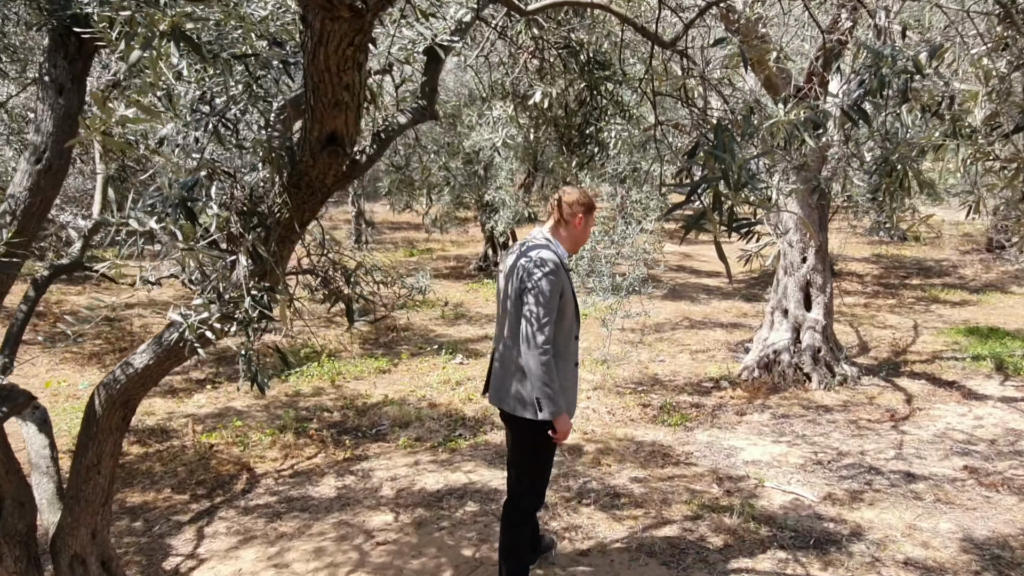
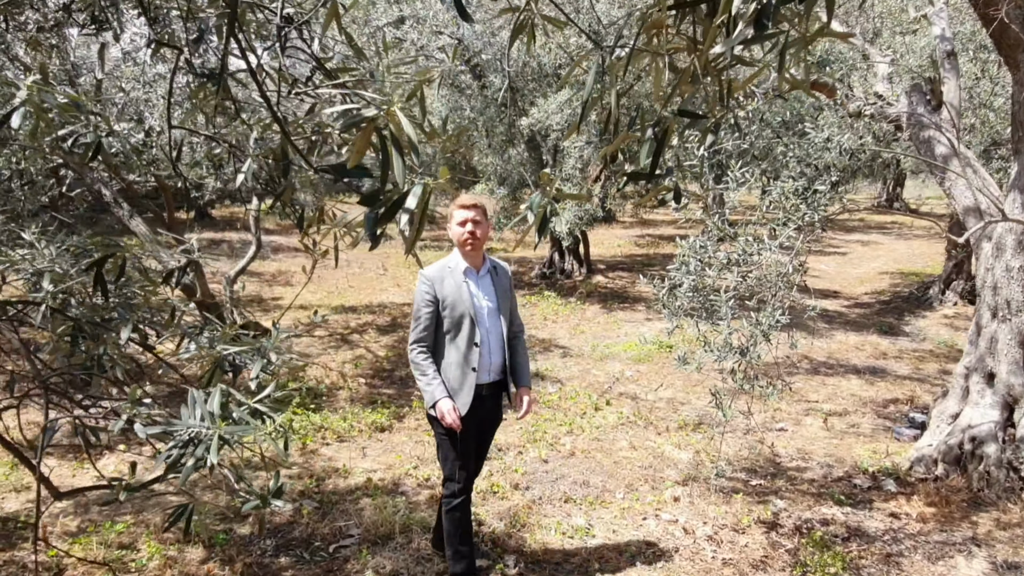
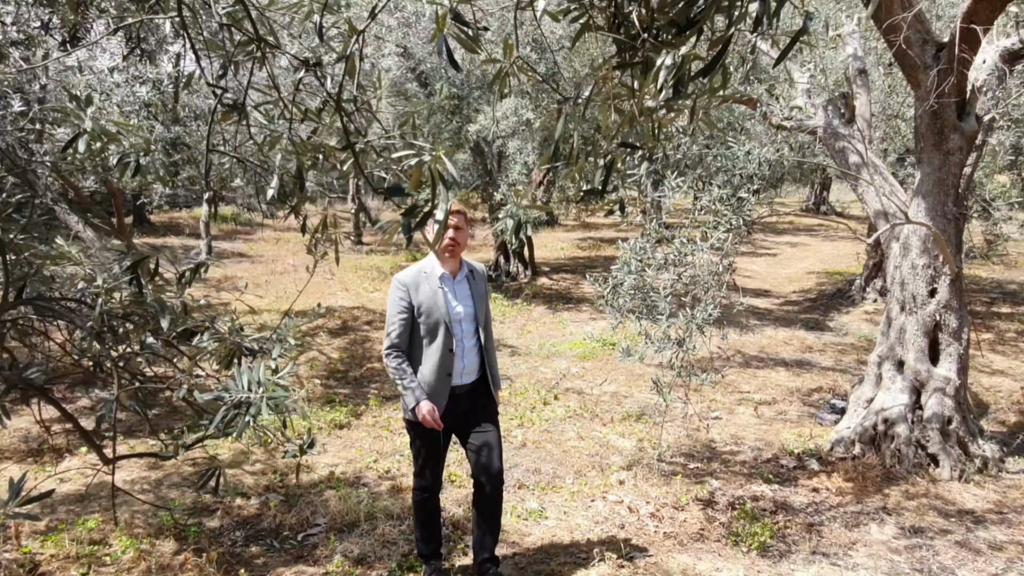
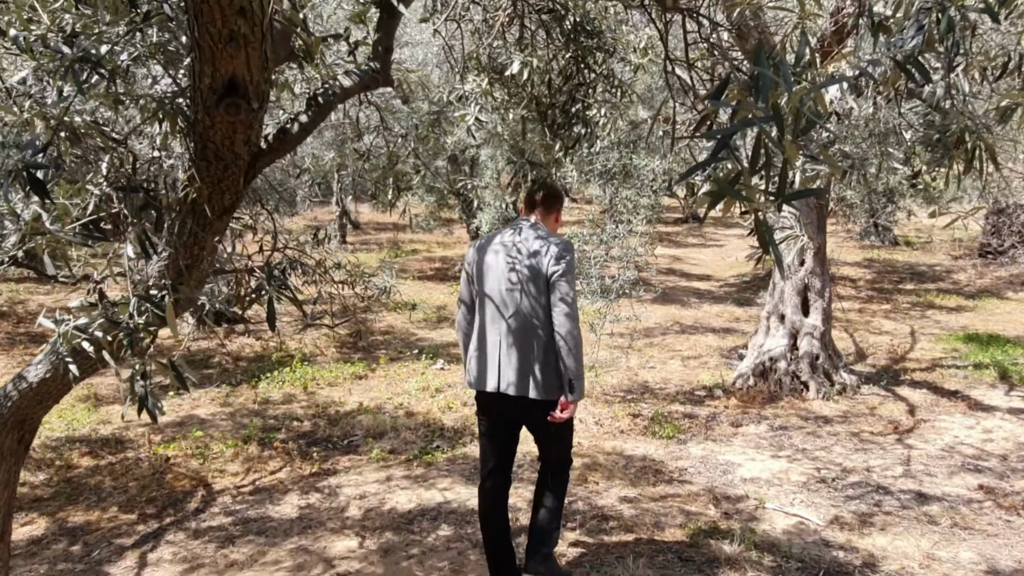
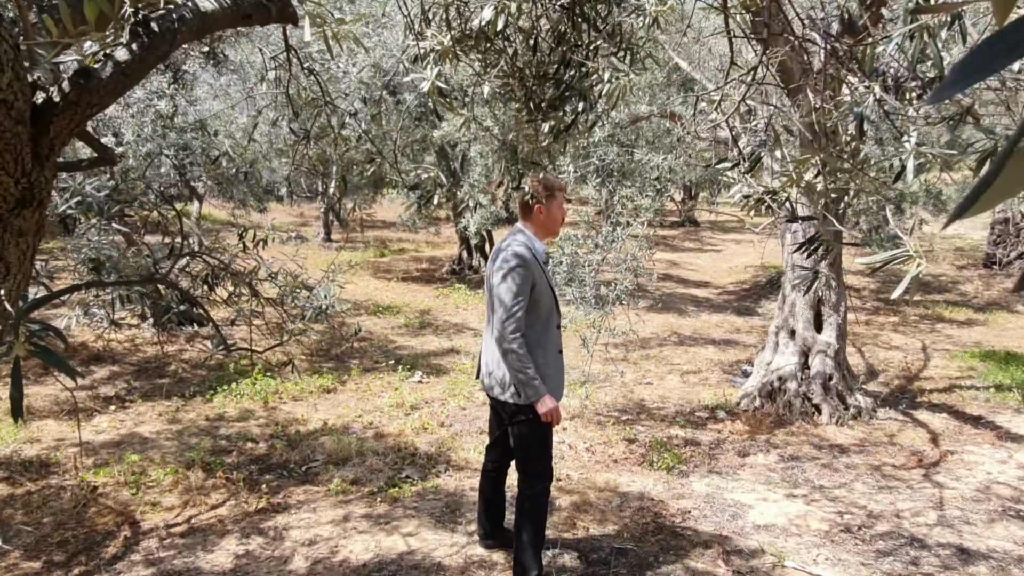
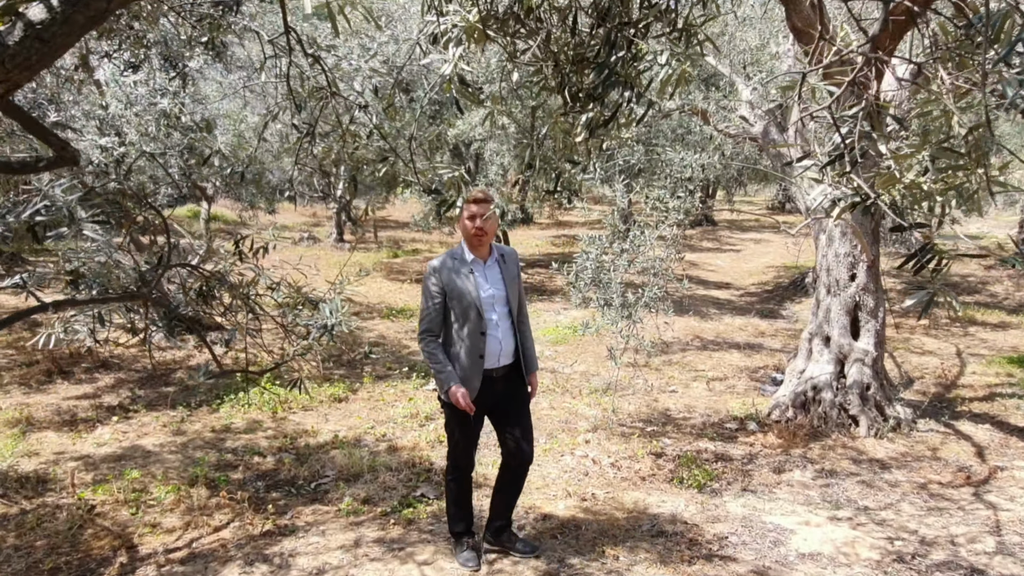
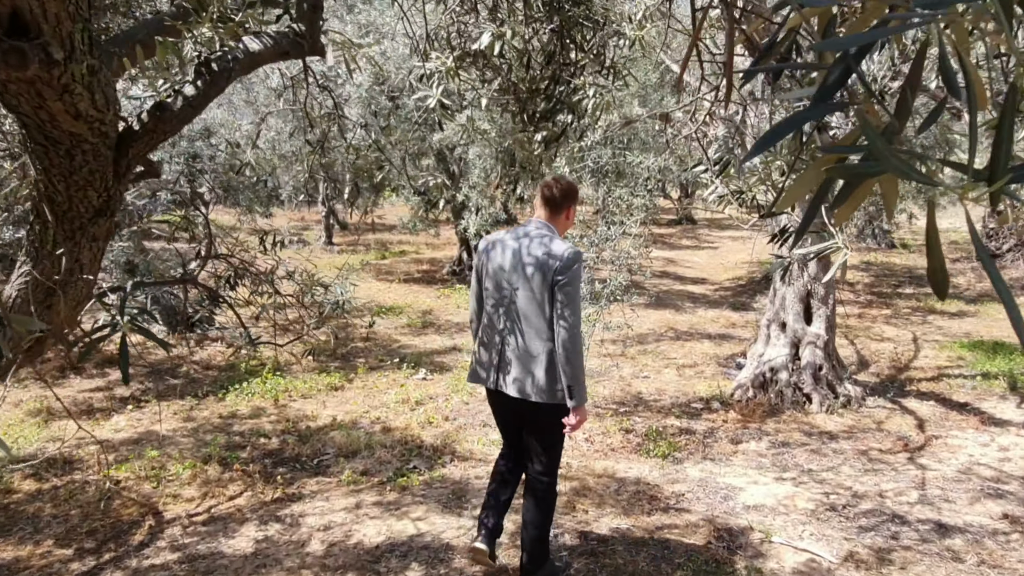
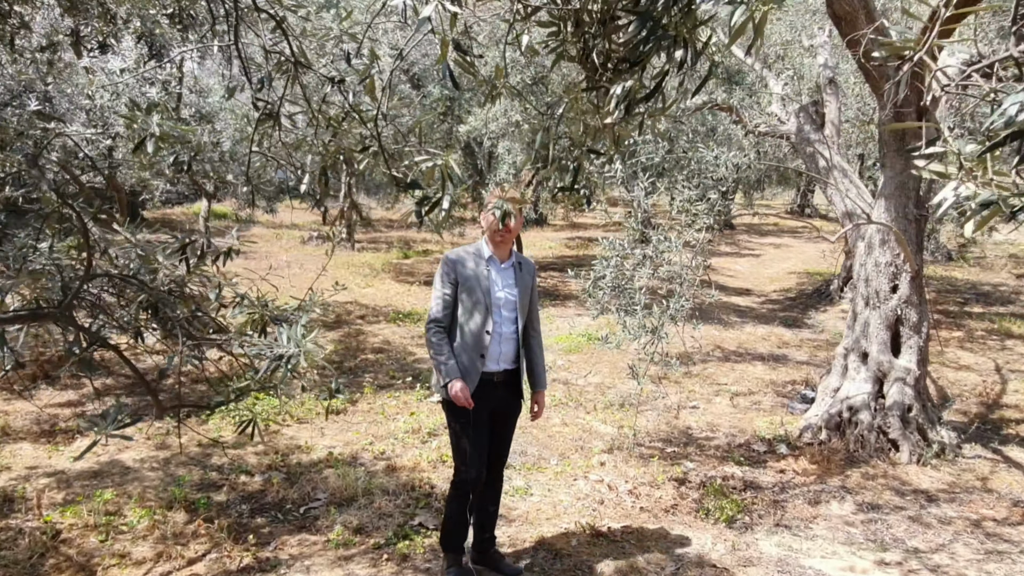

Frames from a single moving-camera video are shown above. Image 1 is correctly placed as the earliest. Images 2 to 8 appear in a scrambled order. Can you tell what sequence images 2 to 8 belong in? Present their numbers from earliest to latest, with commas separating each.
4, 7, 5, 6, 8, 3, 2
